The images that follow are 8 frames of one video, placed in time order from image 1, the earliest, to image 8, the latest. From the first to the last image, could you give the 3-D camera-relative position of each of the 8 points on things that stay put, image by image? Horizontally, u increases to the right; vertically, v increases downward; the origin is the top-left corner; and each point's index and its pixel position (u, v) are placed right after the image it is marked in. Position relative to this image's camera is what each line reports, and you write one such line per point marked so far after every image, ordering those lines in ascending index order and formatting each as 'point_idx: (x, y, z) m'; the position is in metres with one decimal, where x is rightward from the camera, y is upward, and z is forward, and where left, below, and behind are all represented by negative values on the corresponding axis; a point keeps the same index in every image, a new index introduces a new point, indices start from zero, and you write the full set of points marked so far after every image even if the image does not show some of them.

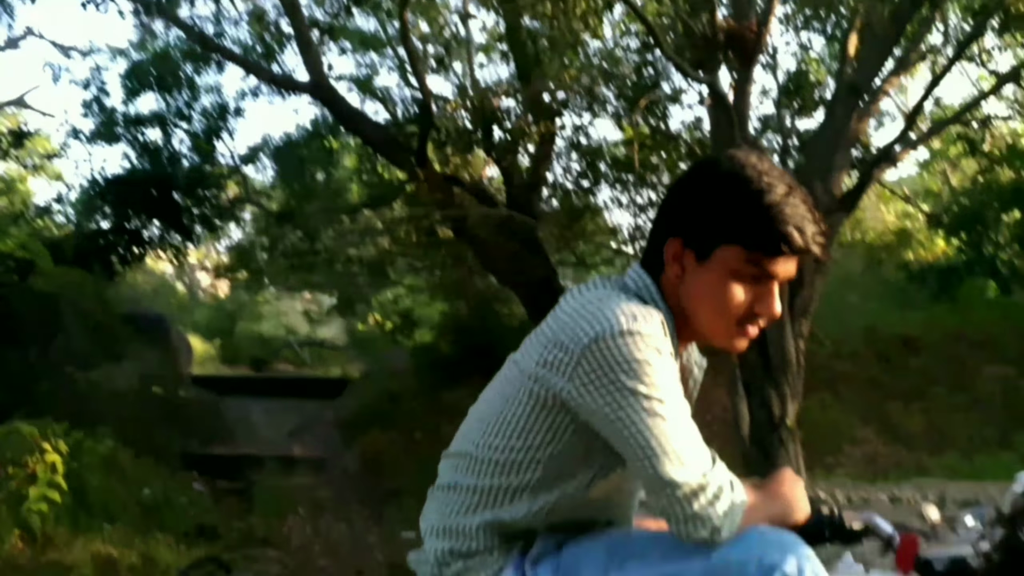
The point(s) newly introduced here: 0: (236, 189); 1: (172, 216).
0: (-2.4, +0.9, +7.6) m
1: (-3.1, +0.6, +7.8) m
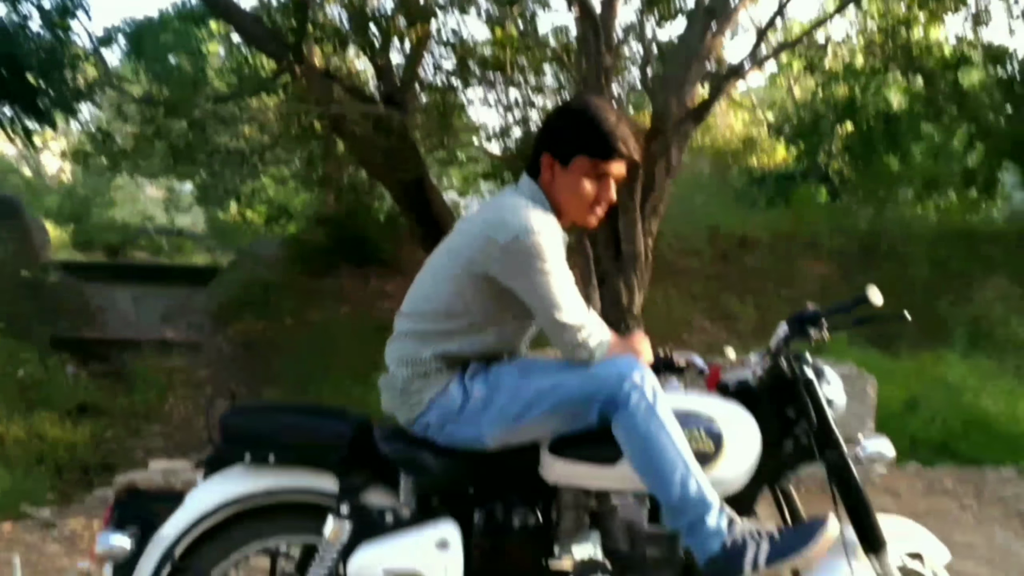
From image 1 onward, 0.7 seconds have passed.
0: (-3.5, +1.8, +7.4) m
1: (-4.1, +1.6, +7.6) m
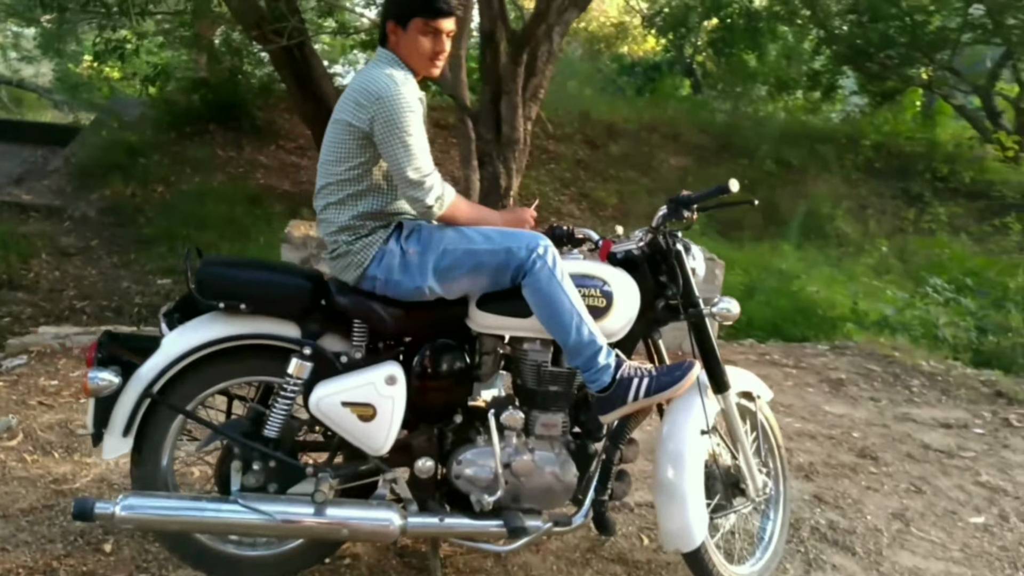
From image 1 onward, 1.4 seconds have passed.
0: (-4.3, +3.0, +6.8) m
1: (-5.0, +2.8, +6.9) m
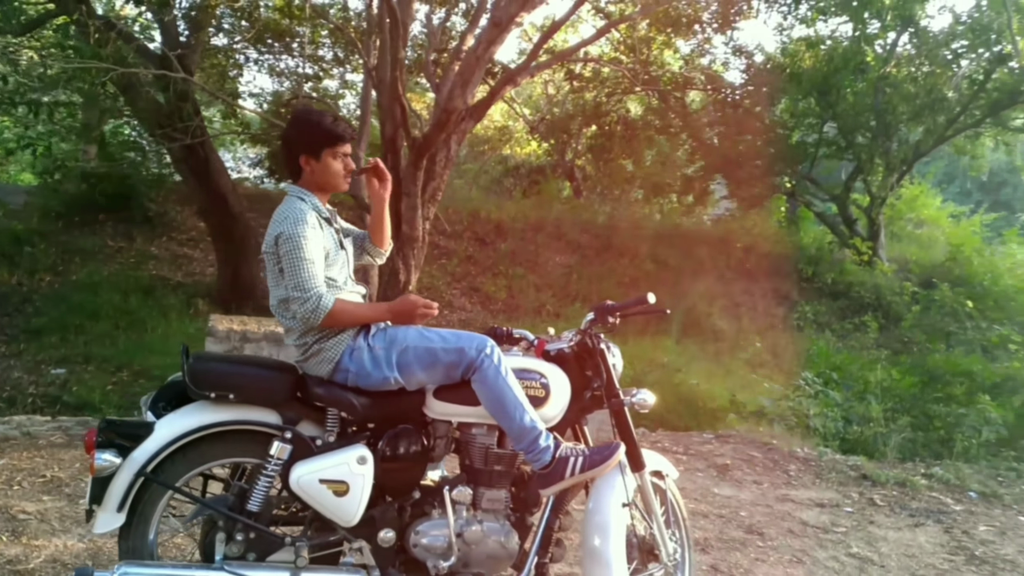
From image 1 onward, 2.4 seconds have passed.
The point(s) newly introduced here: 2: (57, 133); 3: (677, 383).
0: (-5.1, +2.3, +6.9) m
1: (-5.7, +2.1, +6.8) m
2: (-3.9, +1.3, +8.0) m
3: (+1.4, -0.8, +7.5) m
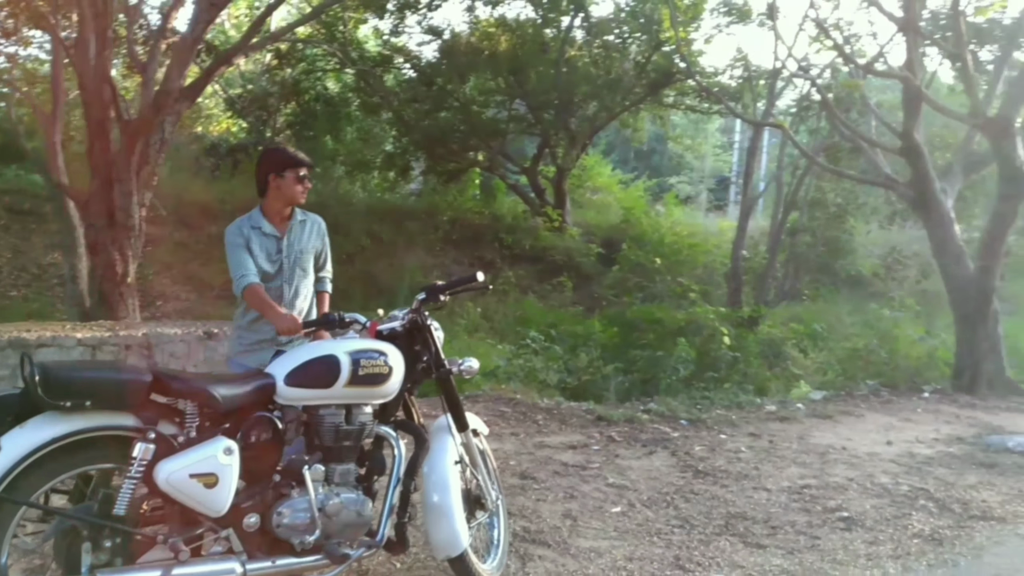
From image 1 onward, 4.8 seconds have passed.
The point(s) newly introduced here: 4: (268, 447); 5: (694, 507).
0: (-6.9, +2.0, +4.9) m
1: (-7.5, +1.8, +4.7) m
2: (-6.1, +1.2, +6.4) m
3: (-0.8, -0.6, +7.9) m
4: (-0.8, -0.5, +2.7) m
5: (+0.9, -1.1, +4.4) m
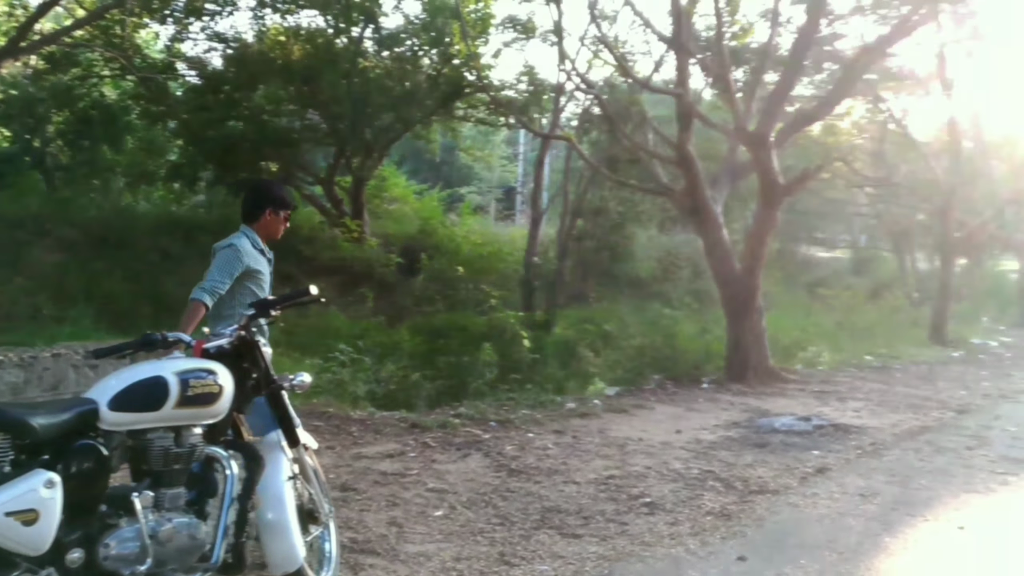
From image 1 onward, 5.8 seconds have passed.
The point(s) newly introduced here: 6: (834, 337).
0: (-7.8, +1.8, +3.4) m
1: (-8.3, +1.5, +3.0) m
2: (-7.4, +0.9, +5.0) m
3: (-2.5, -0.7, +7.7) m
4: (-1.2, -0.6, +2.6) m
5: (0.0, -1.1, +4.6) m
6: (+5.0, -0.8, +13.7) m
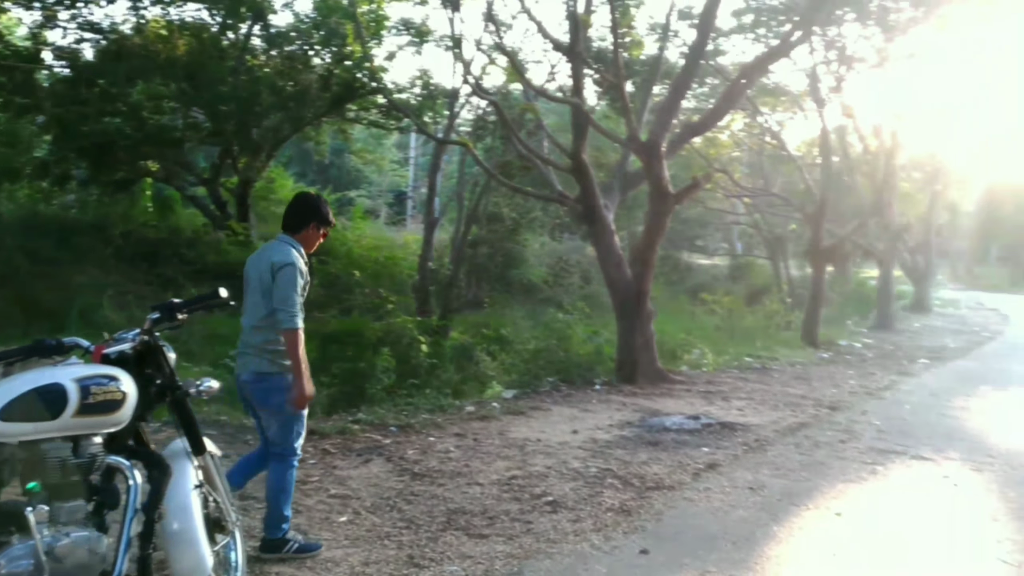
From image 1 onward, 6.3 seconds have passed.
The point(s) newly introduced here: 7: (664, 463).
0: (-8.1, +1.7, +2.4) m
1: (-8.5, +1.5, +1.9) m
2: (-7.9, +0.9, +4.1) m
3: (-3.4, -0.8, +7.3) m
4: (-1.5, -0.6, +2.5) m
5: (-0.5, -1.2, +4.6) m
6: (+3.3, -0.8, +14.3) m
7: (+1.0, -1.2, +5.8) m
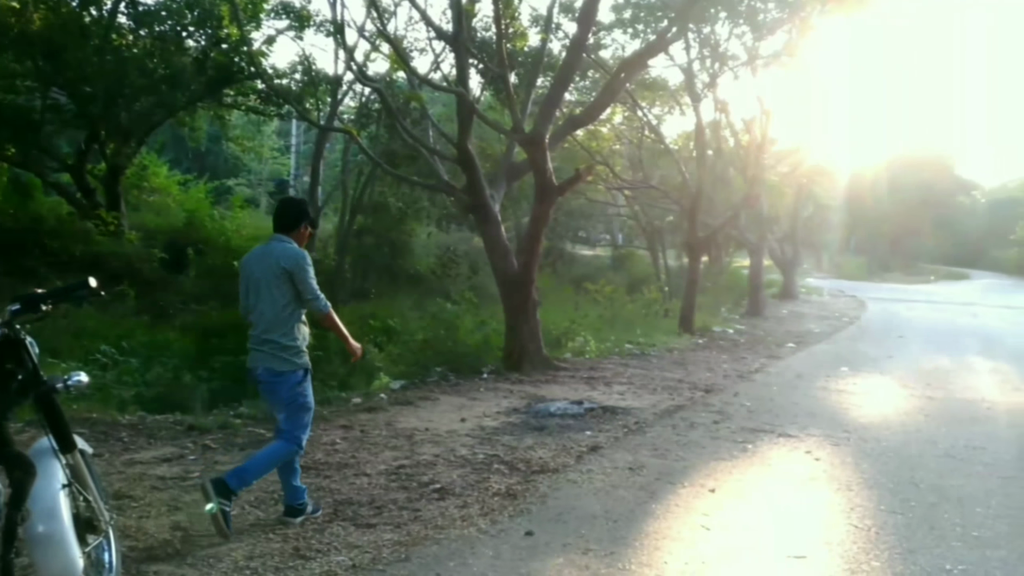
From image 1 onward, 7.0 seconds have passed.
0: (-8.3, +1.7, +1.4) m
1: (-8.7, +1.5, +0.8) m
2: (-8.3, +0.9, +3.0) m
3: (-4.3, -0.7, +6.9) m
4: (-1.8, -0.5, +2.3) m
5: (-1.1, -1.1, +4.6) m
6: (+1.4, -0.7, +14.6) m
7: (+0.3, -1.1, +5.9) m
